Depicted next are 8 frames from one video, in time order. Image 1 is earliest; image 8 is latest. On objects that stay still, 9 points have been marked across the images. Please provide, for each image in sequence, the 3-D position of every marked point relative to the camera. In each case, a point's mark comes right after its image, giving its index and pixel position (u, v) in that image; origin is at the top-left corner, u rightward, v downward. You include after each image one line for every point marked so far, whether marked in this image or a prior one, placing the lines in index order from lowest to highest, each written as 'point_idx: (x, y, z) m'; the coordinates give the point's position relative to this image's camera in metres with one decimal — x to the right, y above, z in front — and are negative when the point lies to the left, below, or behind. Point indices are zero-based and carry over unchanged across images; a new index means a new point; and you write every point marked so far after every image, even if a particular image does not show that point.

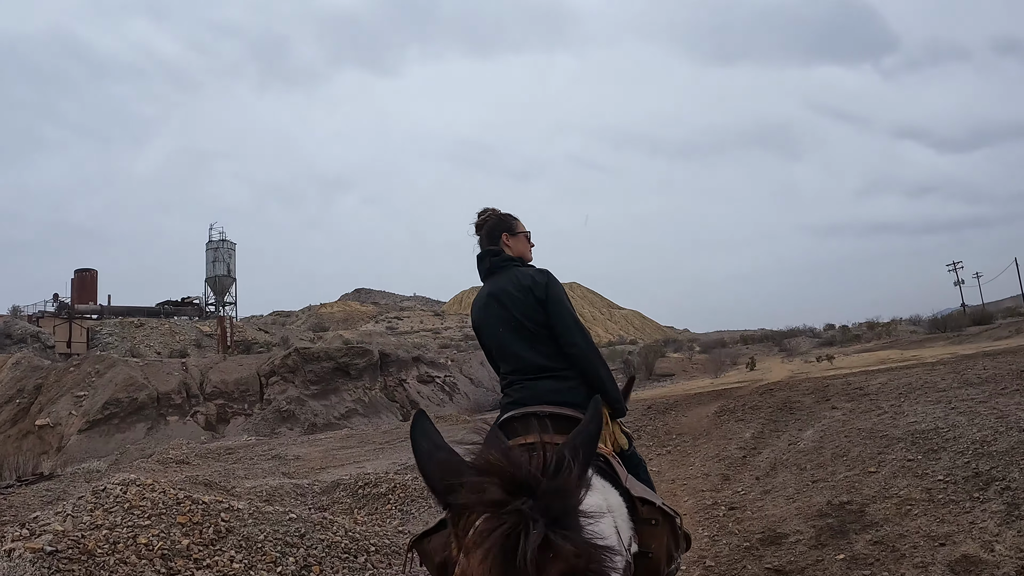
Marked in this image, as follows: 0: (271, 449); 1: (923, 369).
0: (-5.2, -3.6, +14.5) m
1: (+7.2, -1.4, +11.8) m
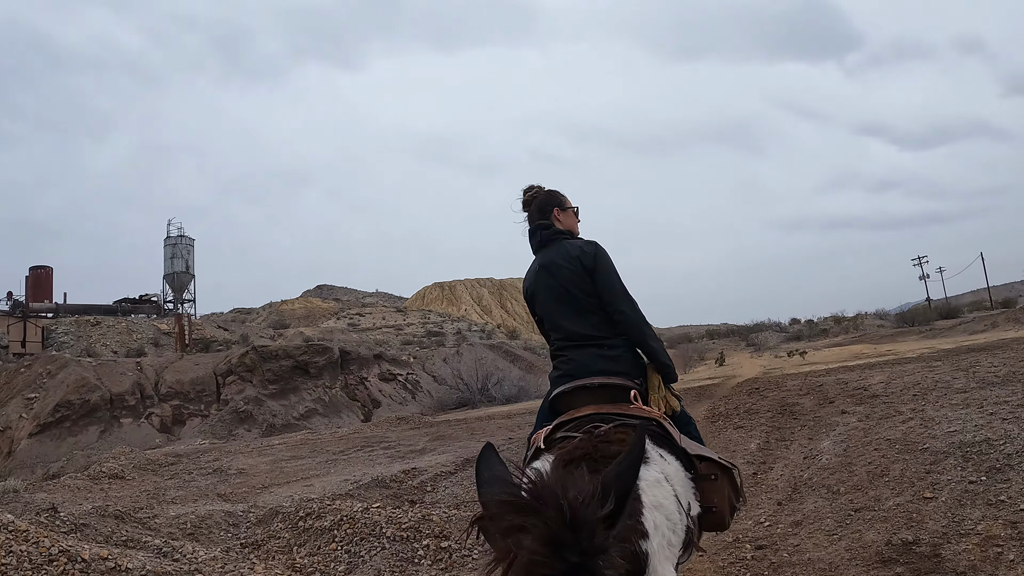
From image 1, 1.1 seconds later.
0: (-5.8, -3.5, +13.3) m
1: (+6.7, -1.3, +11.2) m
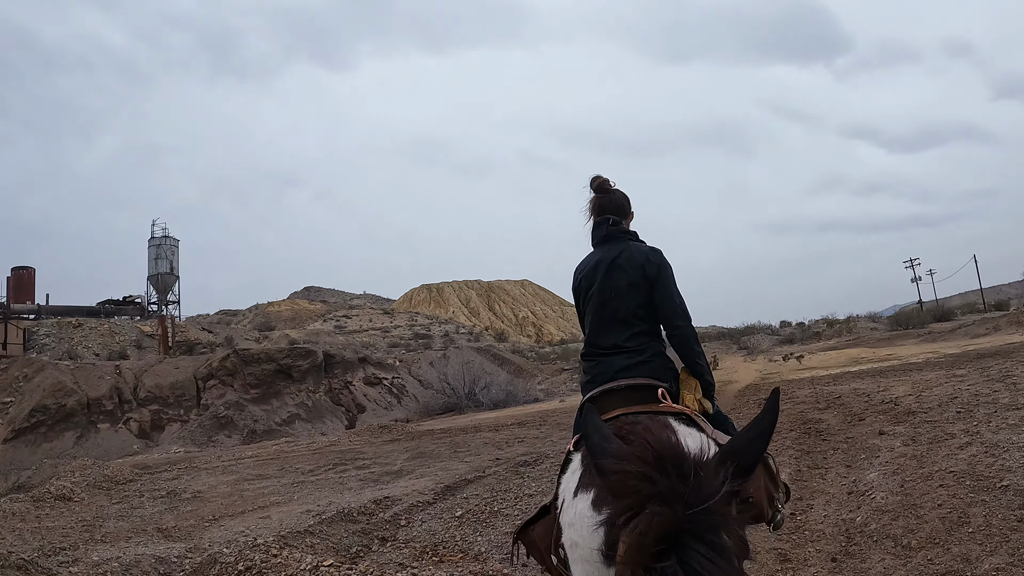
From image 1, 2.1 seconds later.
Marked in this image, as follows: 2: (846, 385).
0: (-6.0, -3.5, +12.4) m
1: (+6.5, -1.3, +10.4) m
2: (+5.2, -1.5, +10.2) m
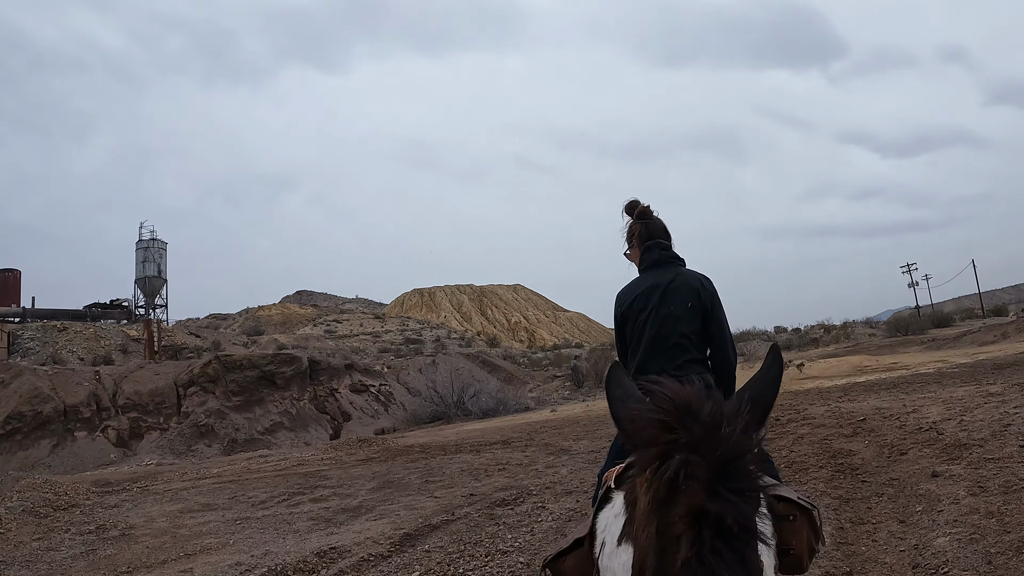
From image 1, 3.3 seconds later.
0: (-6.3, -3.6, +11.2) m
1: (+6.3, -1.4, +9.4) m
2: (+4.9, -1.6, +9.2) m
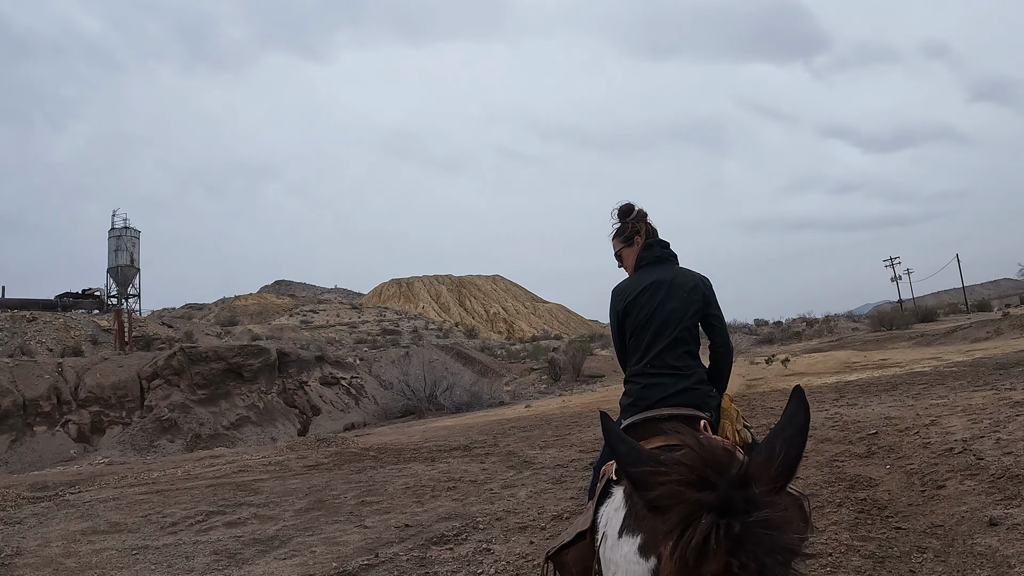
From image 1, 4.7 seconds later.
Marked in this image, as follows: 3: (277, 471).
0: (-6.9, -3.4, +9.9) m
1: (+5.7, -1.3, +8.4) m
2: (+4.4, -1.5, +8.2) m
3: (-3.9, -3.1, +11.0) m
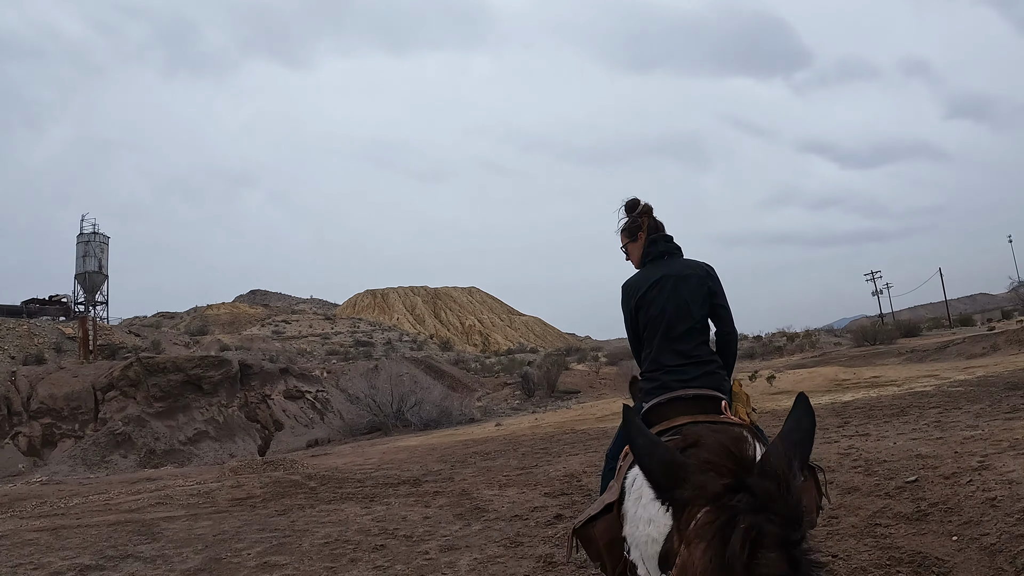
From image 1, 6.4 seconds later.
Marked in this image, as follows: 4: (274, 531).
0: (-7.5, -3.4, +8.3) m
1: (+5.2, -1.5, +7.2) m
2: (+3.9, -1.6, +6.9) m
3: (-4.5, -3.2, +9.5) m
4: (-2.4, -2.4, +6.5) m
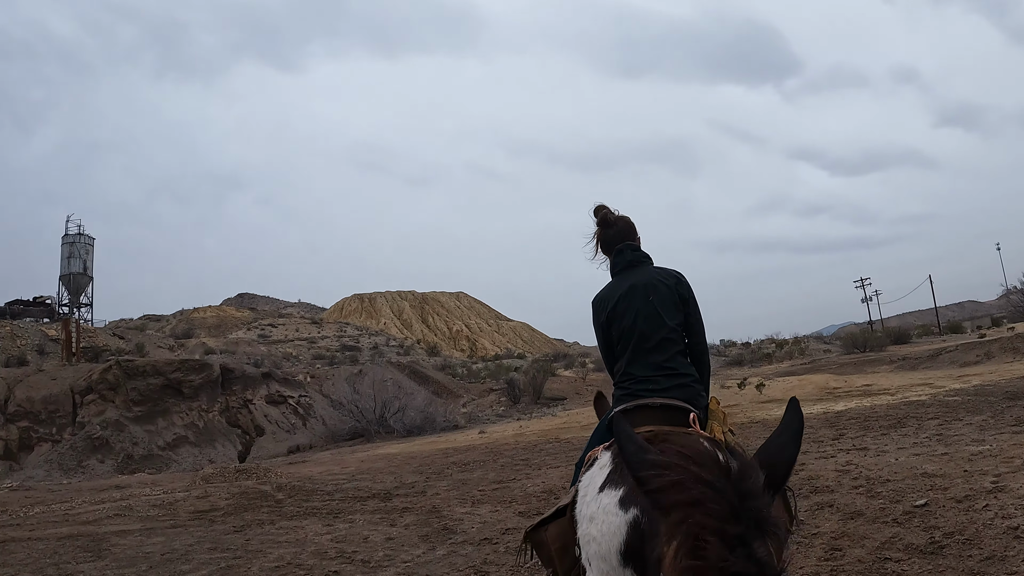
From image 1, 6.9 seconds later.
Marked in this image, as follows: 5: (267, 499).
0: (-7.8, -3.3, +7.7) m
1: (+5.0, -1.5, +6.8) m
2: (+3.7, -1.6, +6.5) m
3: (-4.8, -3.2, +8.9) m
4: (-2.7, -2.4, +6.0) m
5: (-3.6, -3.1, +9.5) m
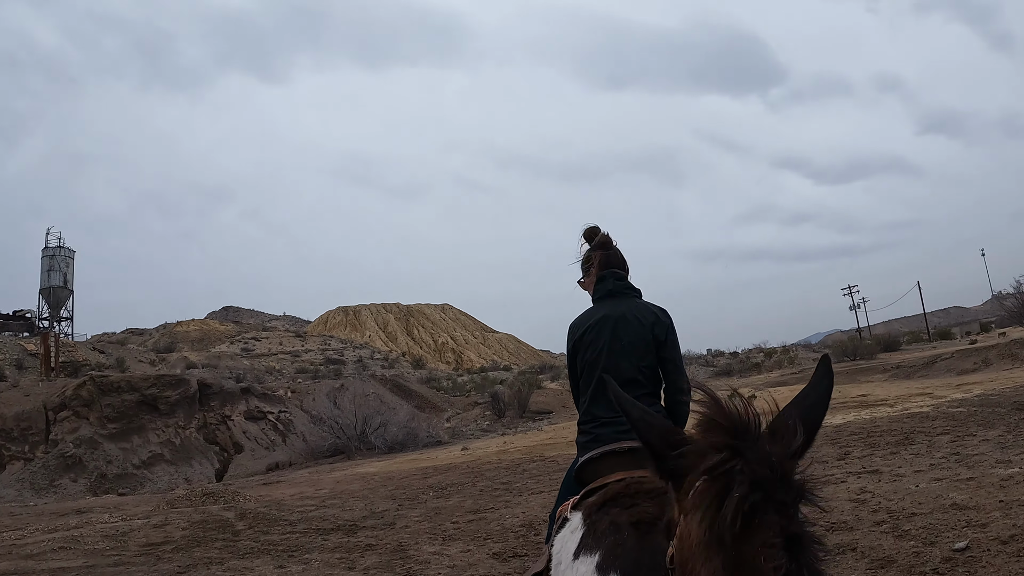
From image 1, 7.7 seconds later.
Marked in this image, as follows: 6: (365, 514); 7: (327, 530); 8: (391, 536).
0: (-8.0, -3.5, +6.8) m
1: (+4.8, -1.6, +6.2) m
2: (+3.5, -1.7, +5.9) m
3: (-5.1, -3.3, +8.1) m
4: (-2.9, -2.5, +5.3) m
5: (-3.9, -3.2, +8.8) m
6: (-1.8, -2.8, +8.1) m
7: (-2.1, -2.7, +7.2) m
8: (-1.2, -2.4, +6.4) m
